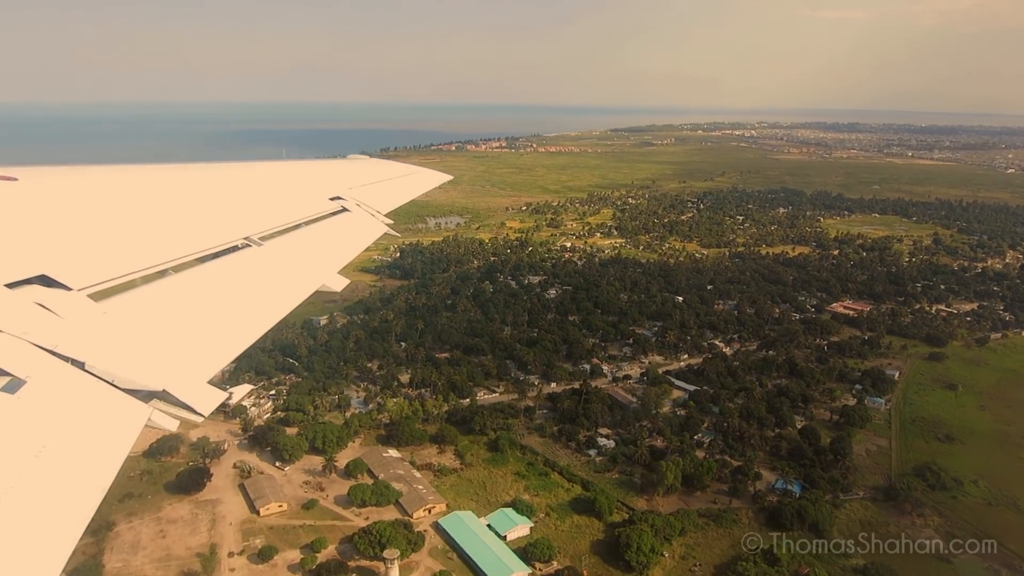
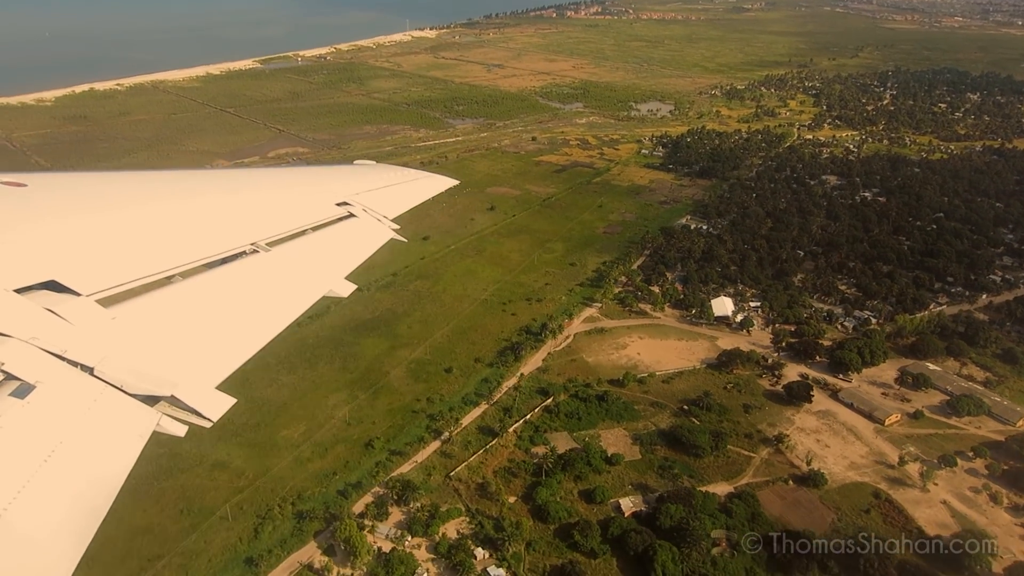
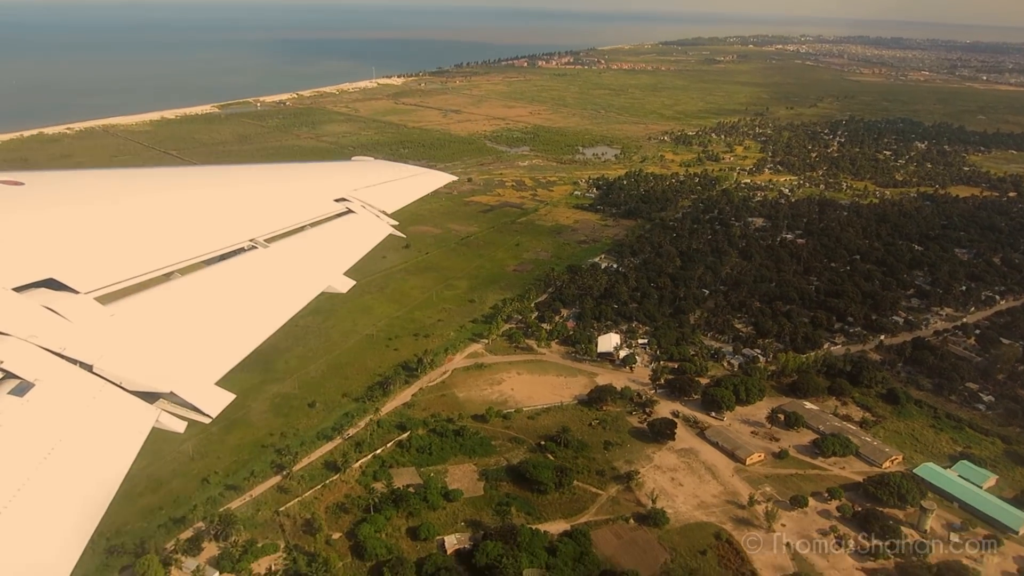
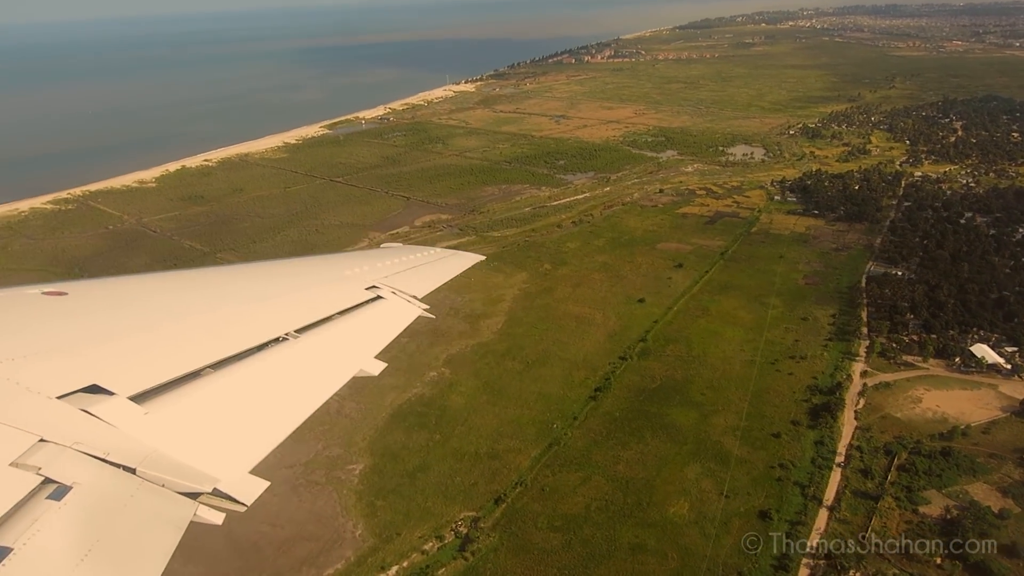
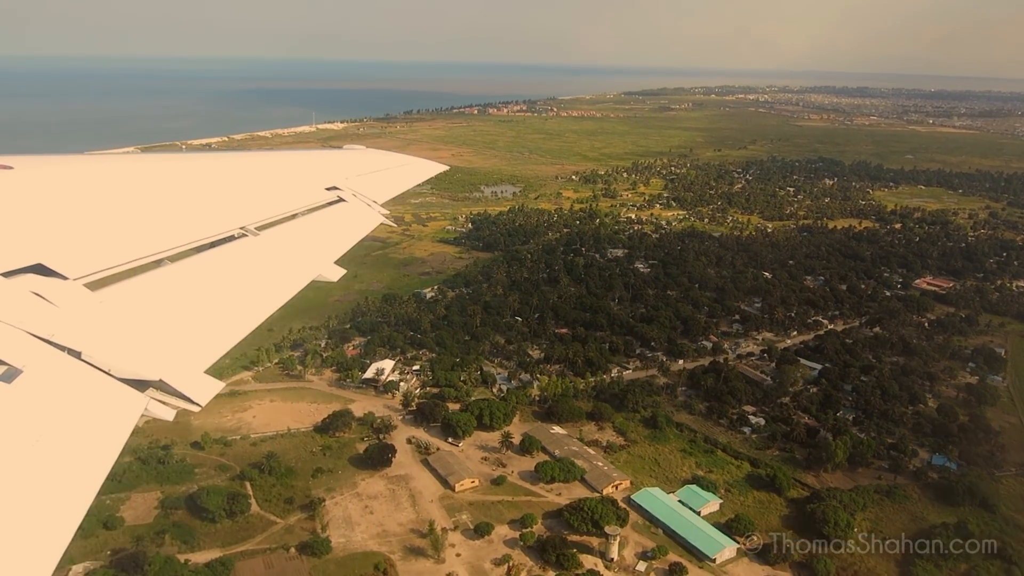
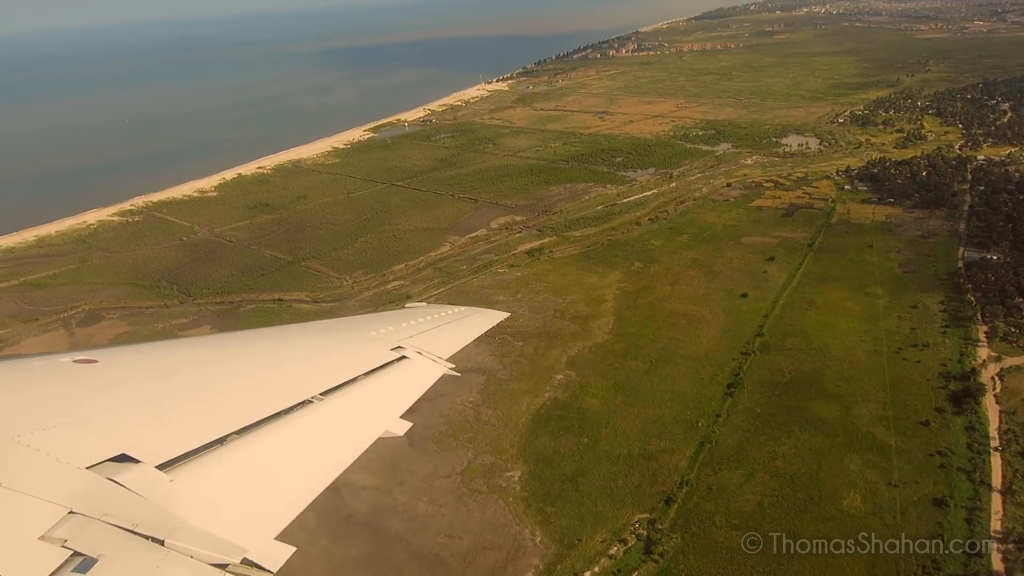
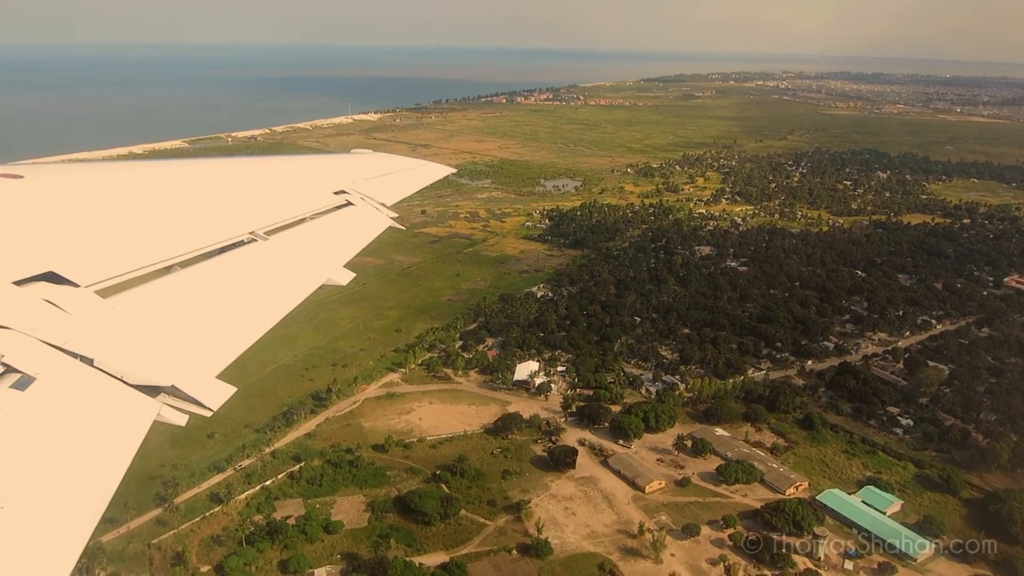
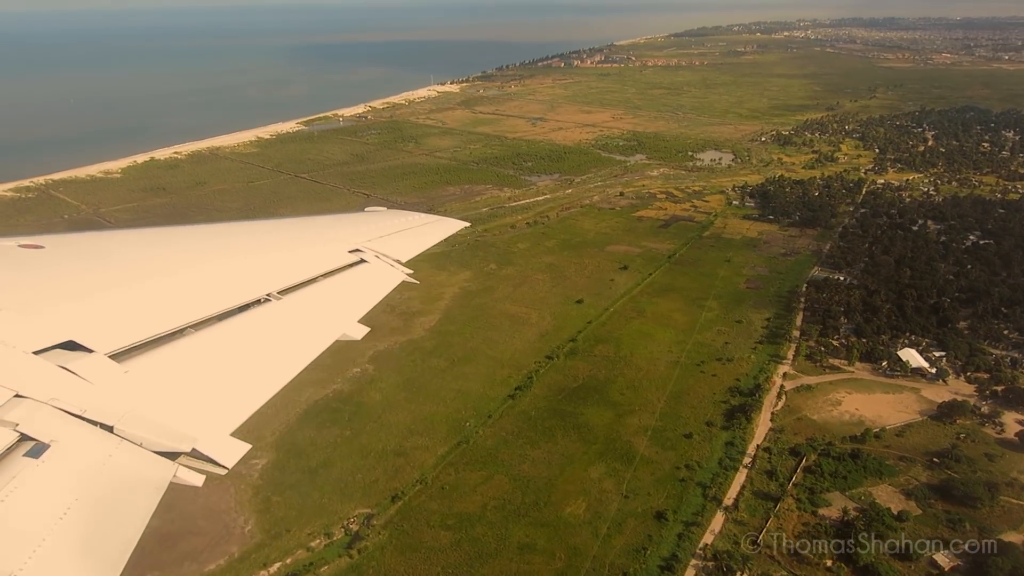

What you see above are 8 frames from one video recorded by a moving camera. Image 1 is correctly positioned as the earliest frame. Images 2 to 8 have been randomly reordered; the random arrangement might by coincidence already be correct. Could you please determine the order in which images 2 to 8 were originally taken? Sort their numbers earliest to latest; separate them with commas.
5, 7, 3, 2, 8, 4, 6
